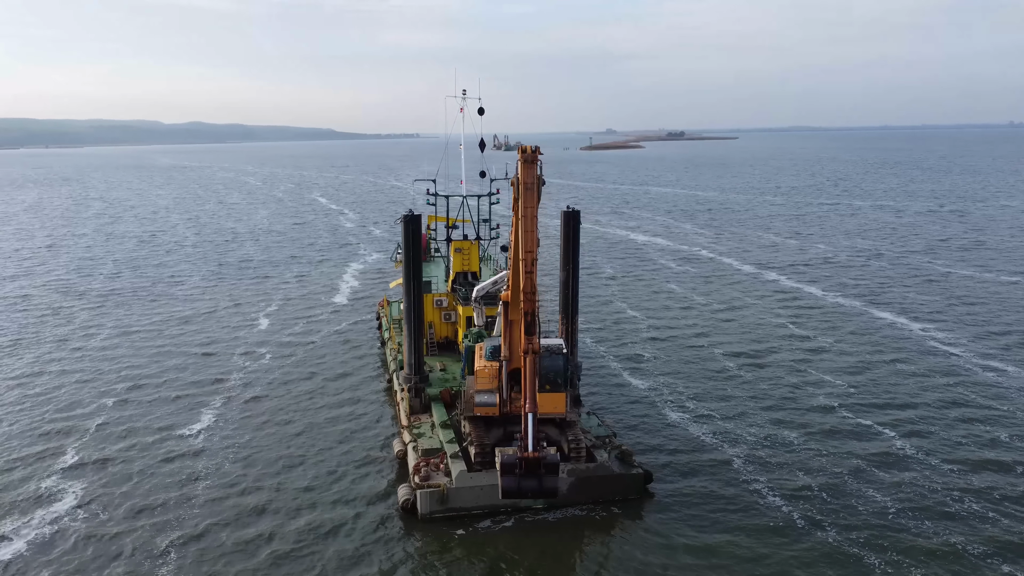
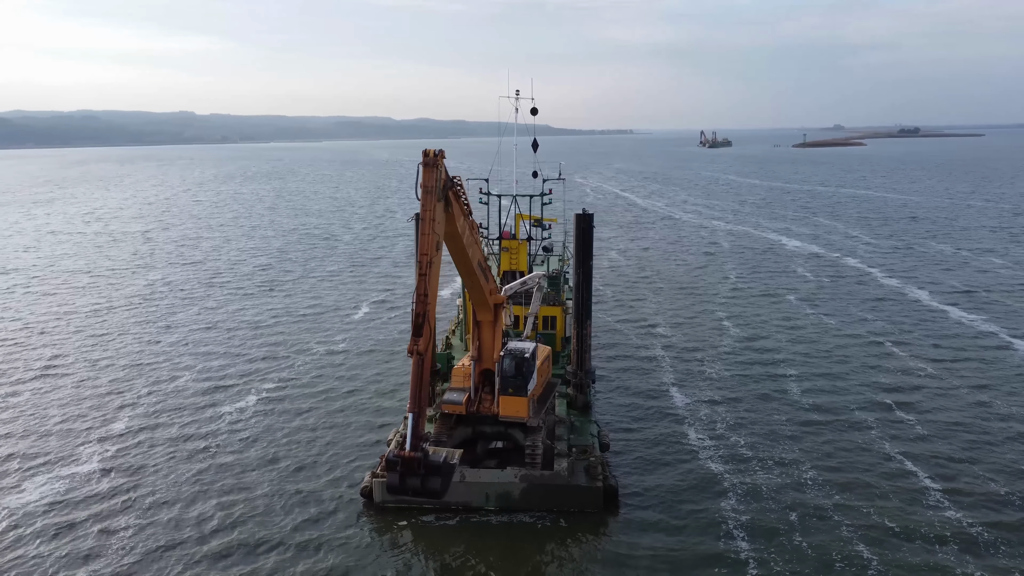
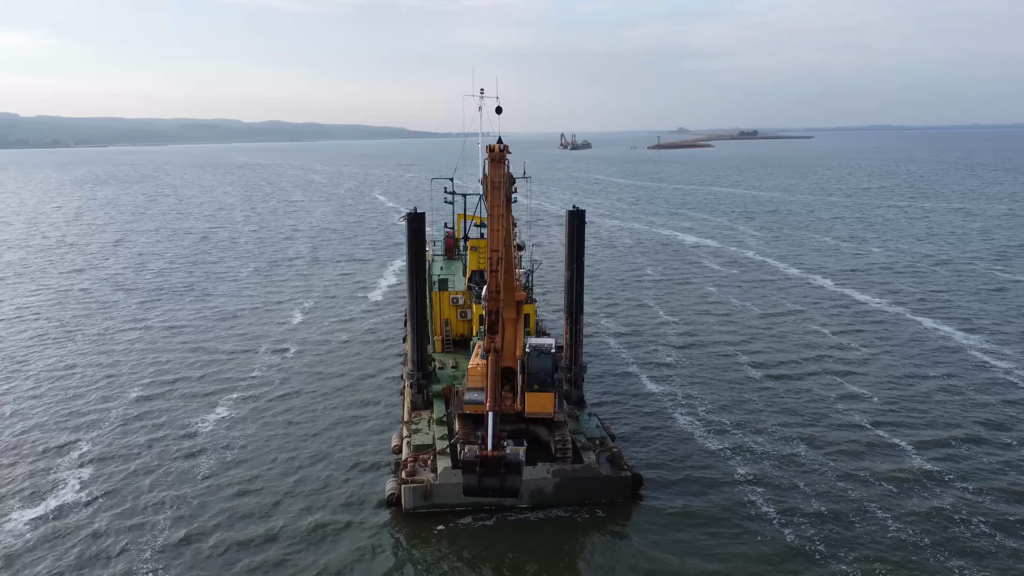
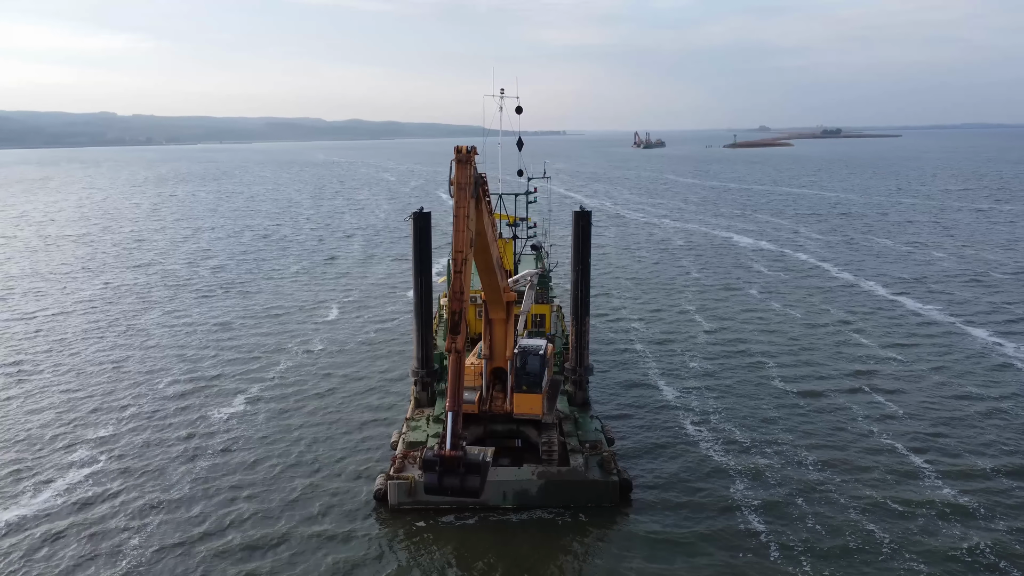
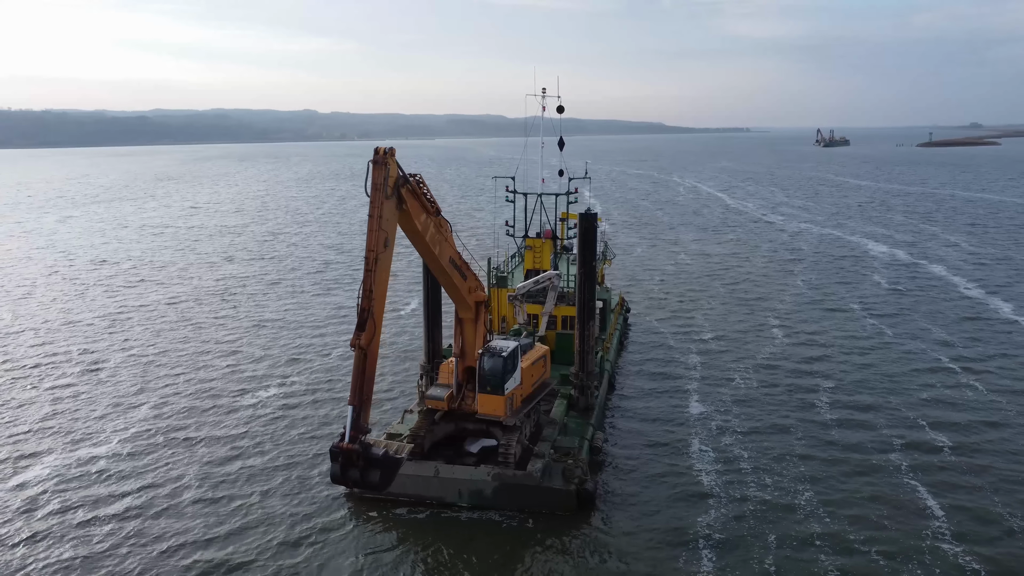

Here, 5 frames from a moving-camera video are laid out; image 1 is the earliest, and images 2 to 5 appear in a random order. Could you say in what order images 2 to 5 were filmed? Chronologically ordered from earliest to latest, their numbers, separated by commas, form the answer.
3, 4, 2, 5
